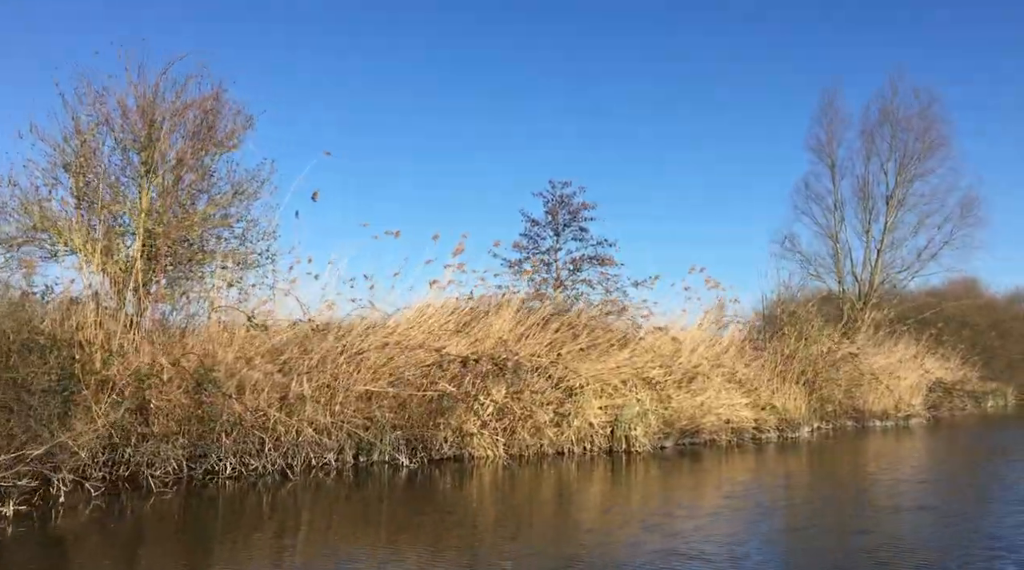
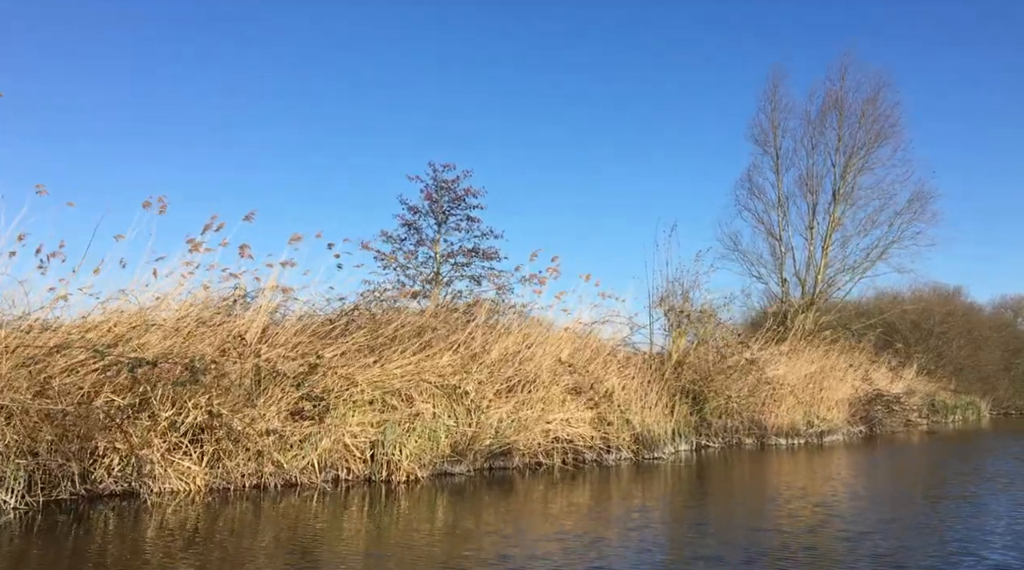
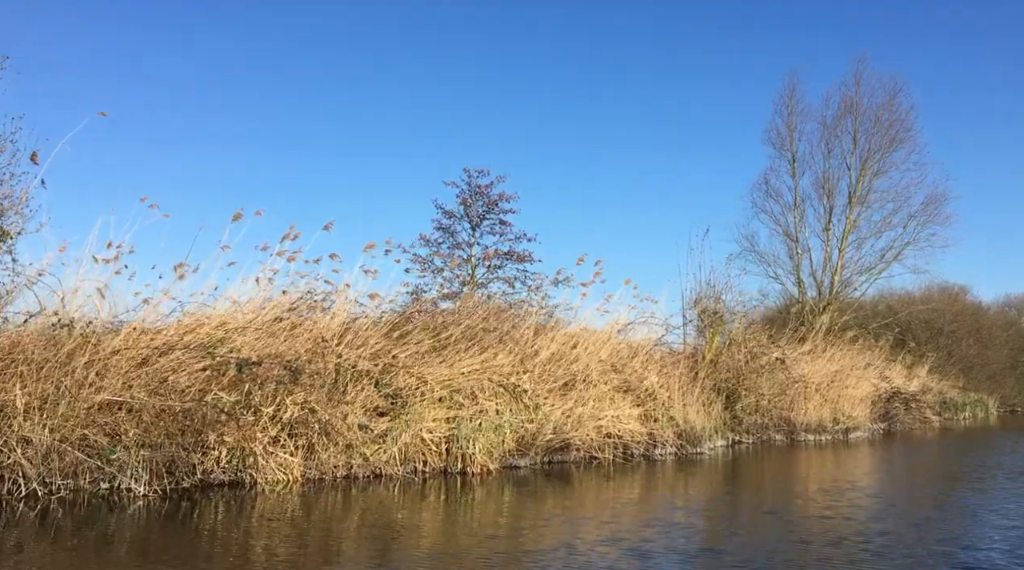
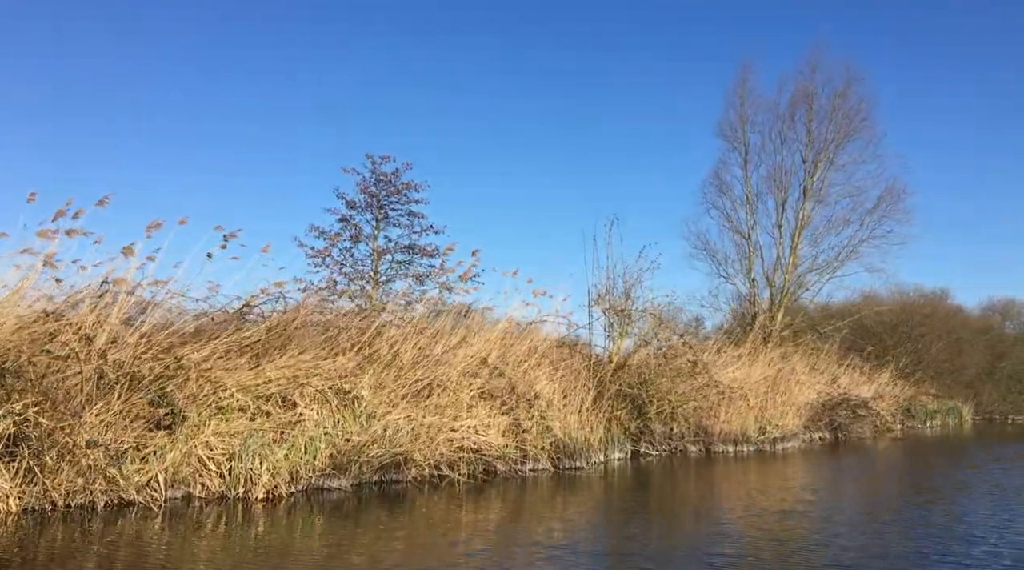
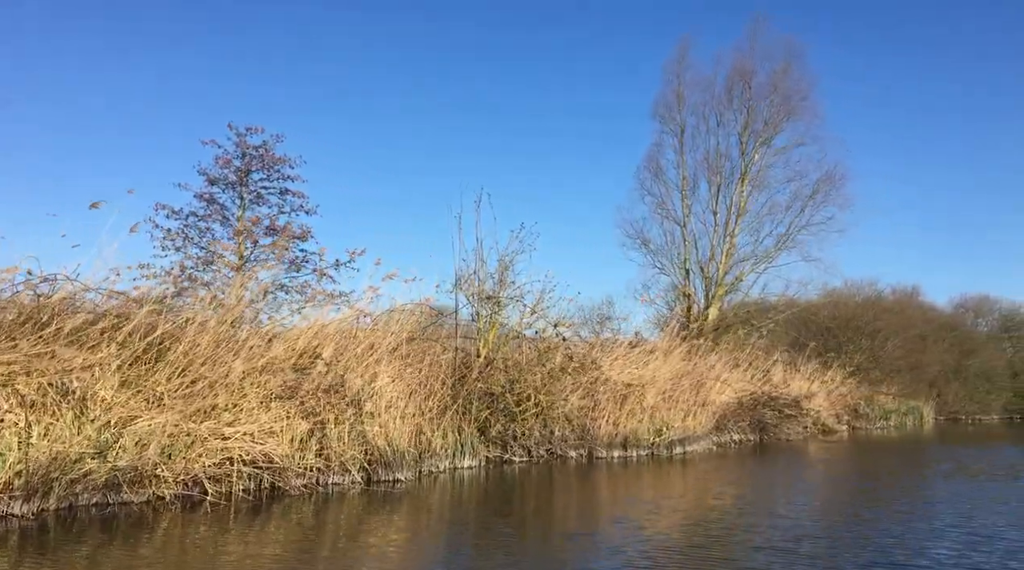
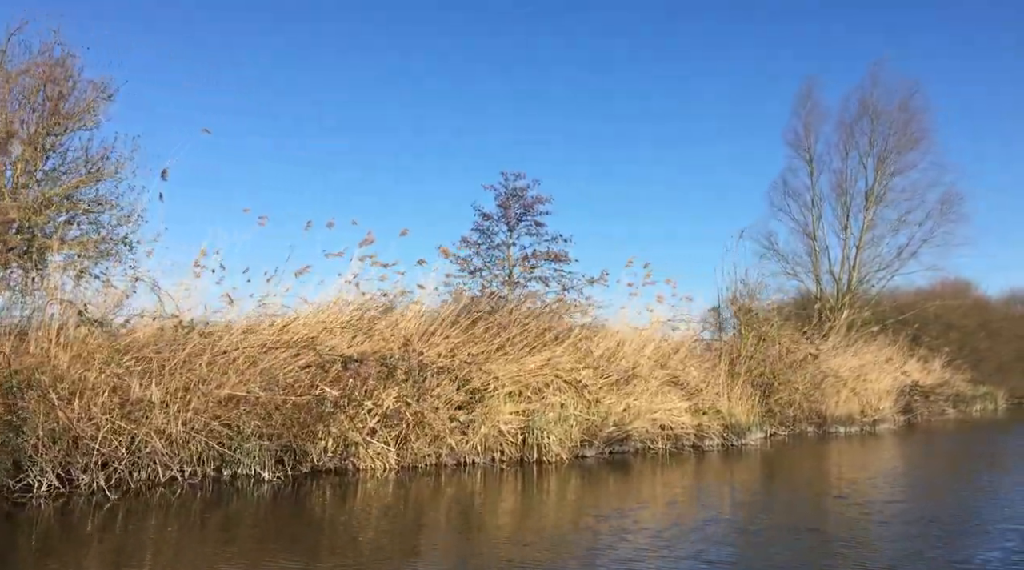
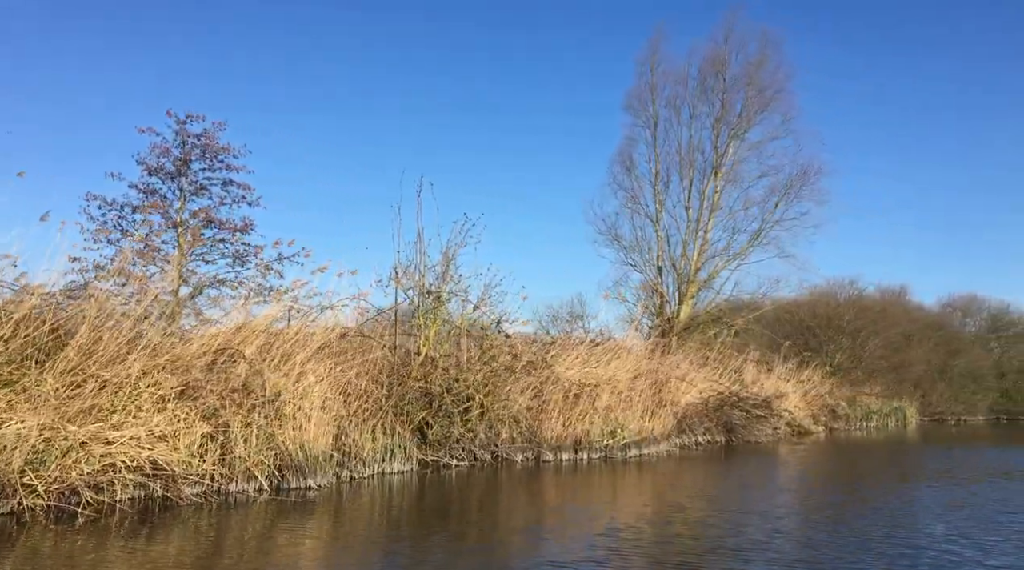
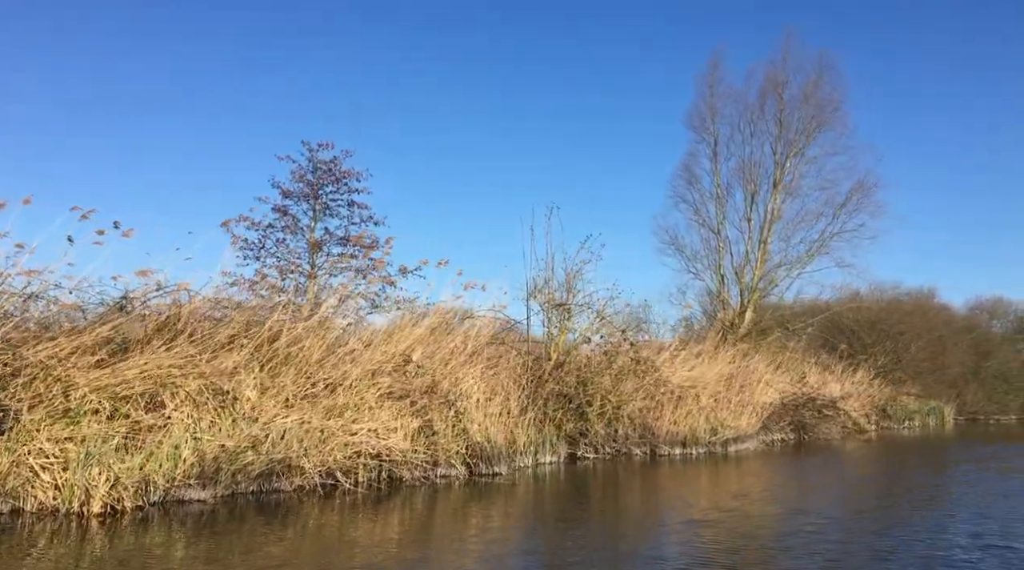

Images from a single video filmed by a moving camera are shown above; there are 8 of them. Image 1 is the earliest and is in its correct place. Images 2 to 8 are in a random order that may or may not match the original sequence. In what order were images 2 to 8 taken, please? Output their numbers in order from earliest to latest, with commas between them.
6, 3, 2, 4, 8, 5, 7
